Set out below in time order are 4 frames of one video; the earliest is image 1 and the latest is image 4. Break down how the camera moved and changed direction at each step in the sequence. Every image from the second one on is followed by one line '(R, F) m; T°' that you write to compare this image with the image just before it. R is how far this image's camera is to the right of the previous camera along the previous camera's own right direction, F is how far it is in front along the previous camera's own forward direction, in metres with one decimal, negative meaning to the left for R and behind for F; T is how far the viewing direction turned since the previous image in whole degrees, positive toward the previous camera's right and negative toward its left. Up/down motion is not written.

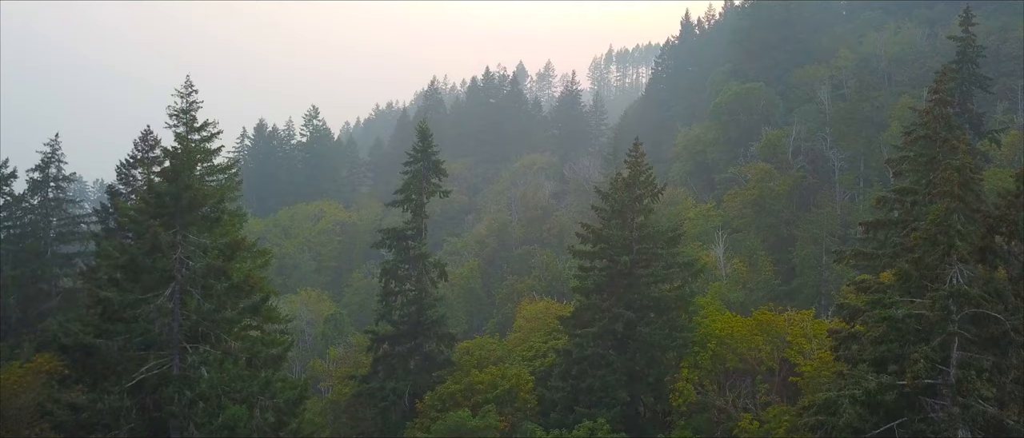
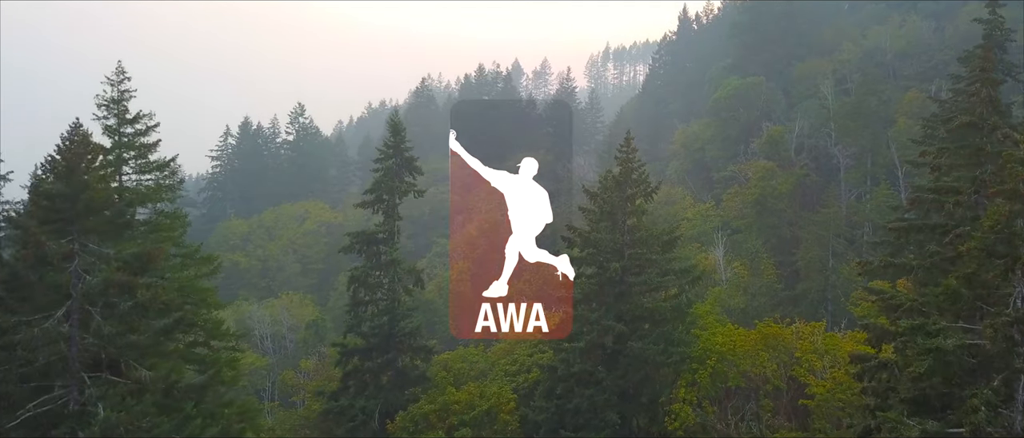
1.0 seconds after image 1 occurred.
(+0.6, +2.0) m; 0°
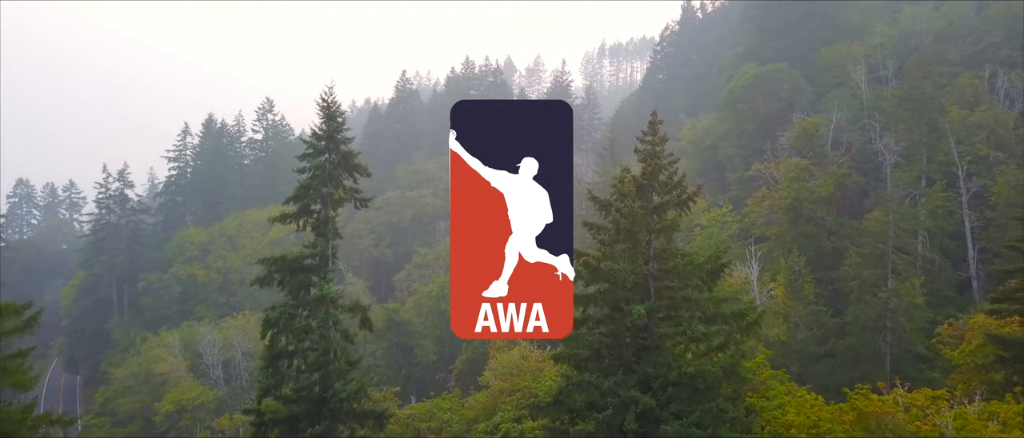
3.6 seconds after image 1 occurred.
(+0.4, +5.9) m; 0°
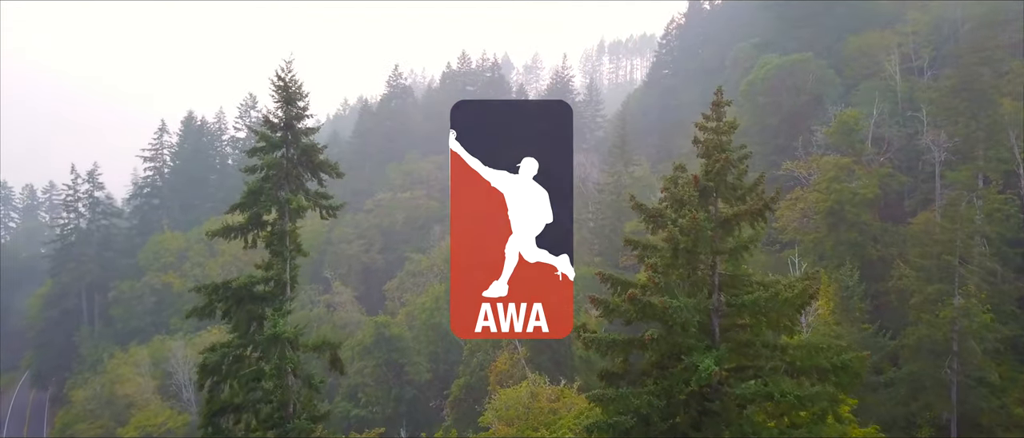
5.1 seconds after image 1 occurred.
(-0.3, +3.6) m; 0°
